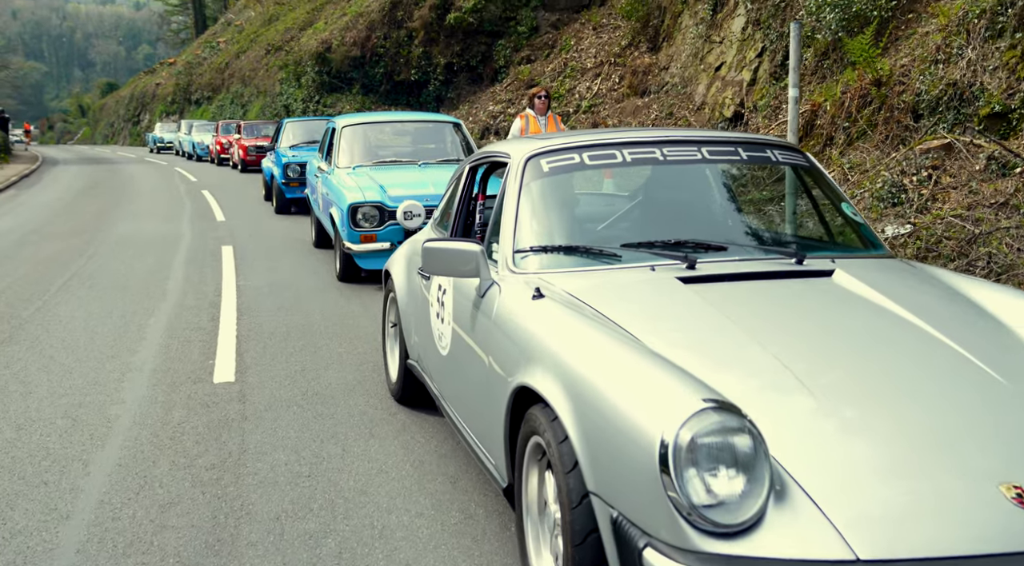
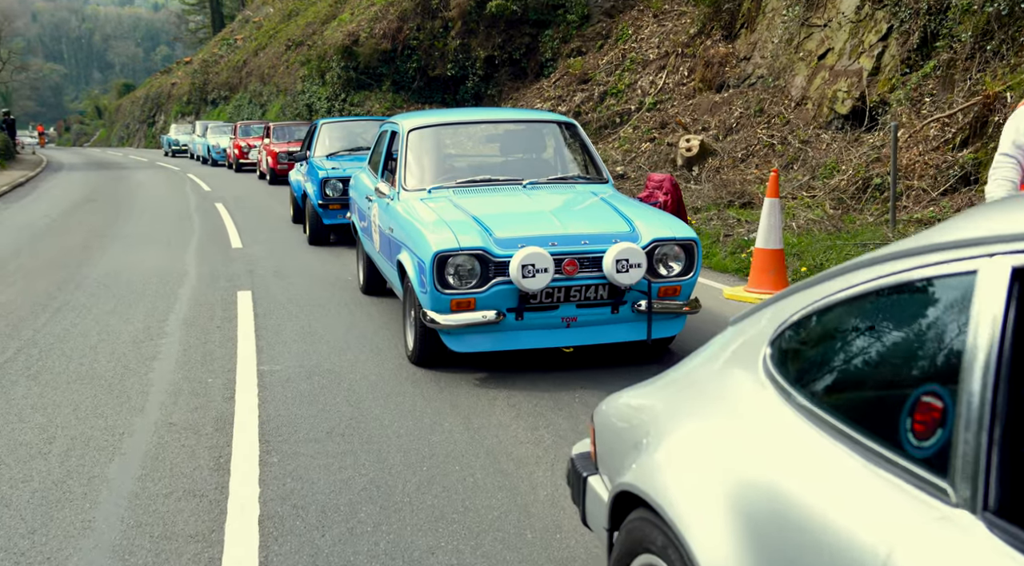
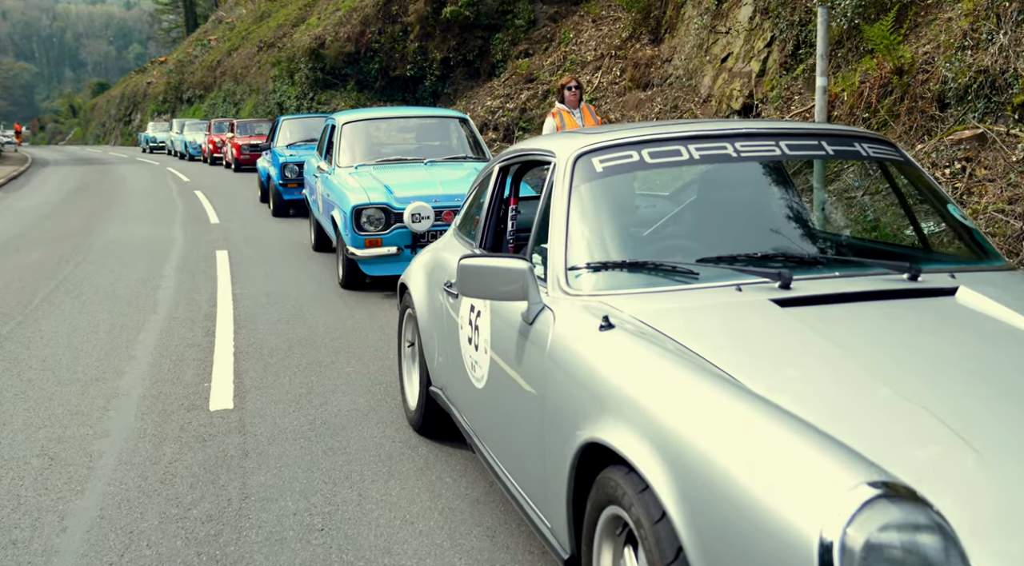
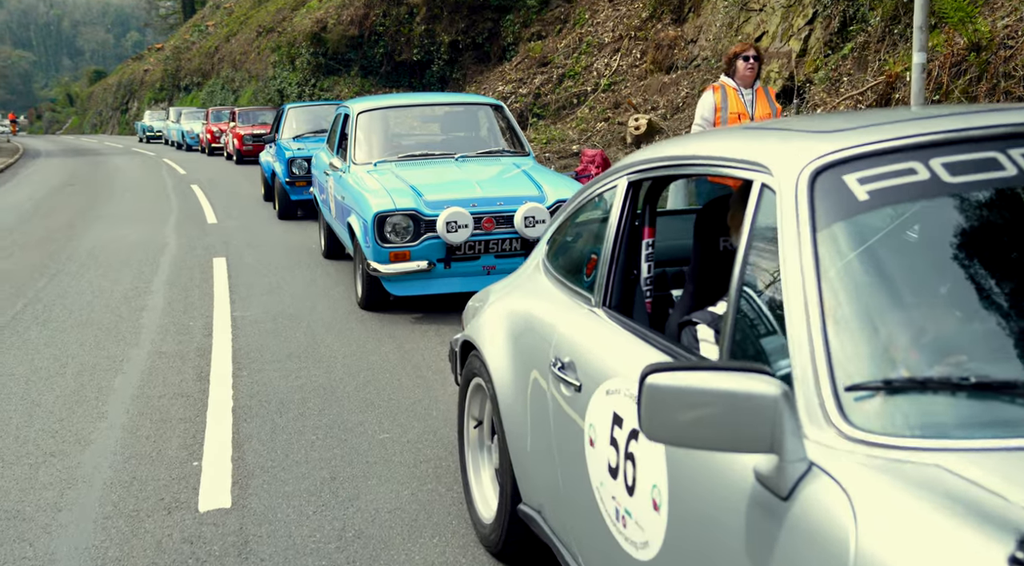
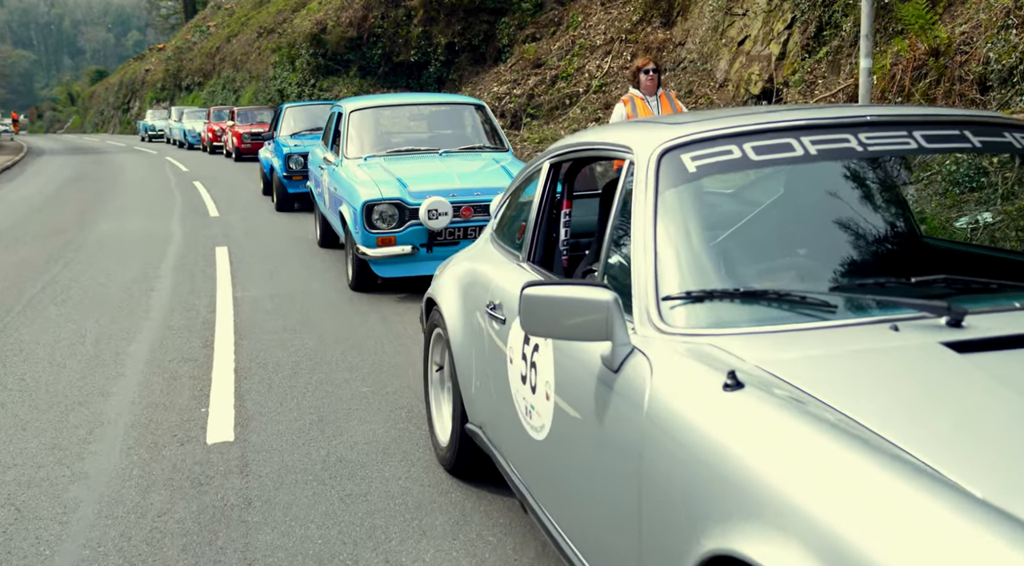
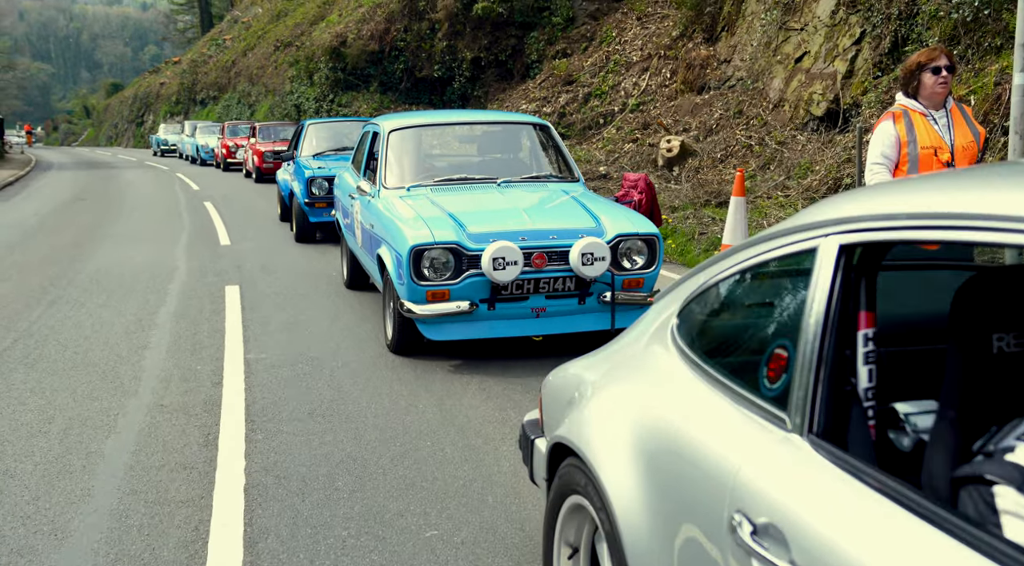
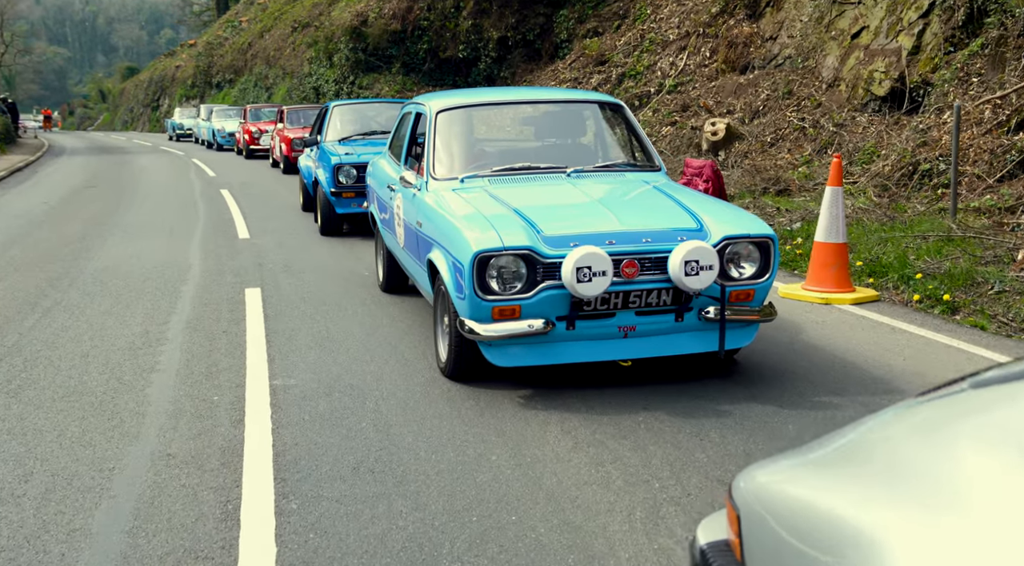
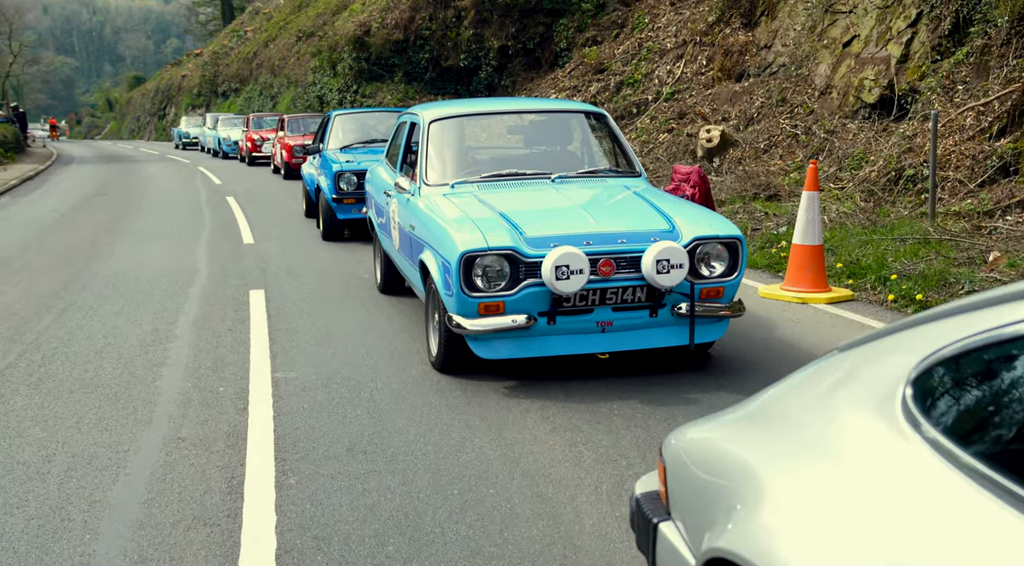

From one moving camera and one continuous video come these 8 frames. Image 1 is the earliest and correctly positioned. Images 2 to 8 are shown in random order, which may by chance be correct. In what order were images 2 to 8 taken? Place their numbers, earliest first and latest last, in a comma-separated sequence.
3, 5, 4, 6, 2, 8, 7
